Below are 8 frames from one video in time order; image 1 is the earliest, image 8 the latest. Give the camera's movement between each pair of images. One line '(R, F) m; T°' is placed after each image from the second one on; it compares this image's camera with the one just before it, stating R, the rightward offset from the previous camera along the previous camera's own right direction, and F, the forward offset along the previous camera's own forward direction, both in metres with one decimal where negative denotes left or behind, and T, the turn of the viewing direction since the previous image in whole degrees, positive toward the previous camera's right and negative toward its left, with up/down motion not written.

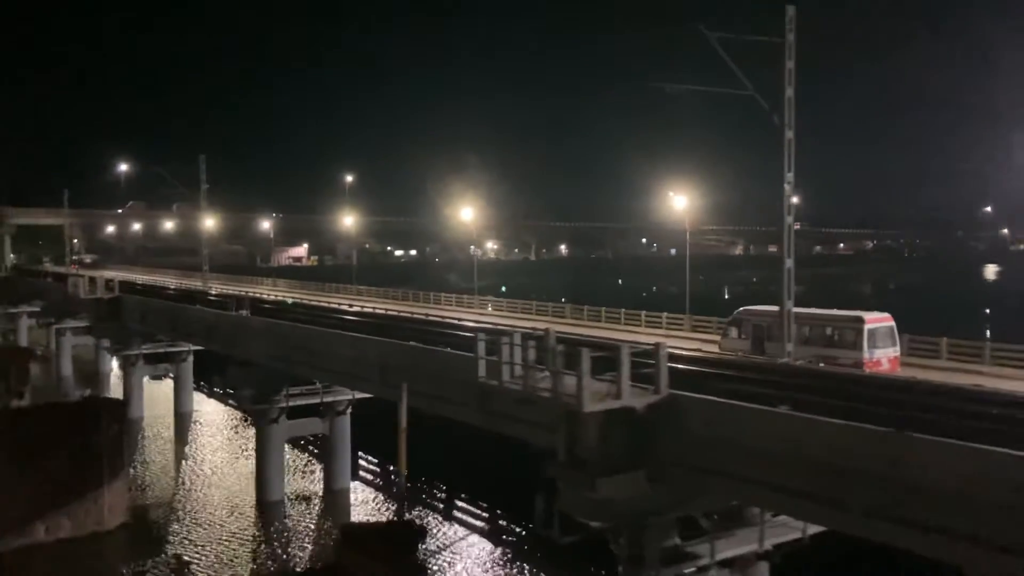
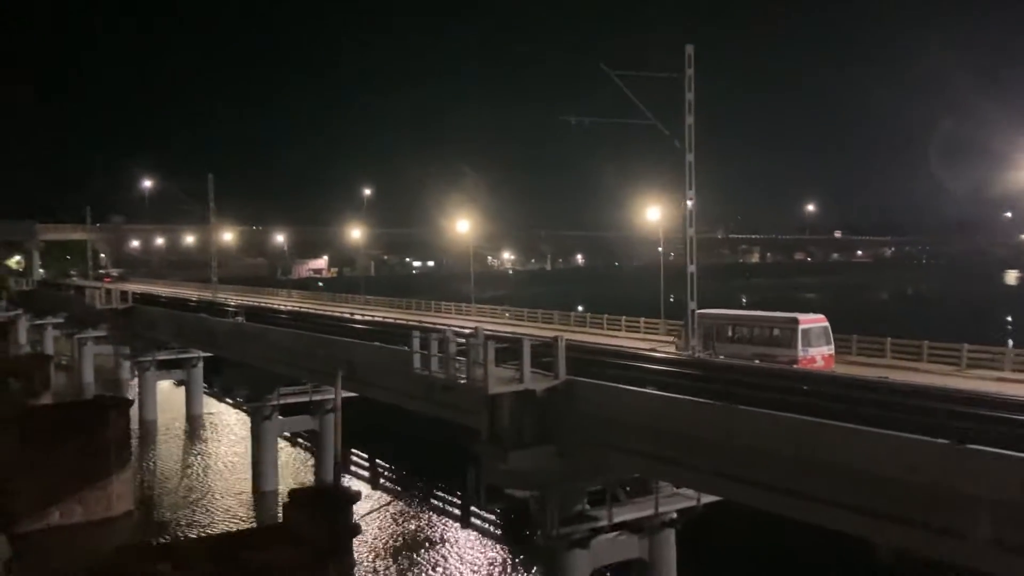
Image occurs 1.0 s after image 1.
(+1.5, -2.2) m; -2°
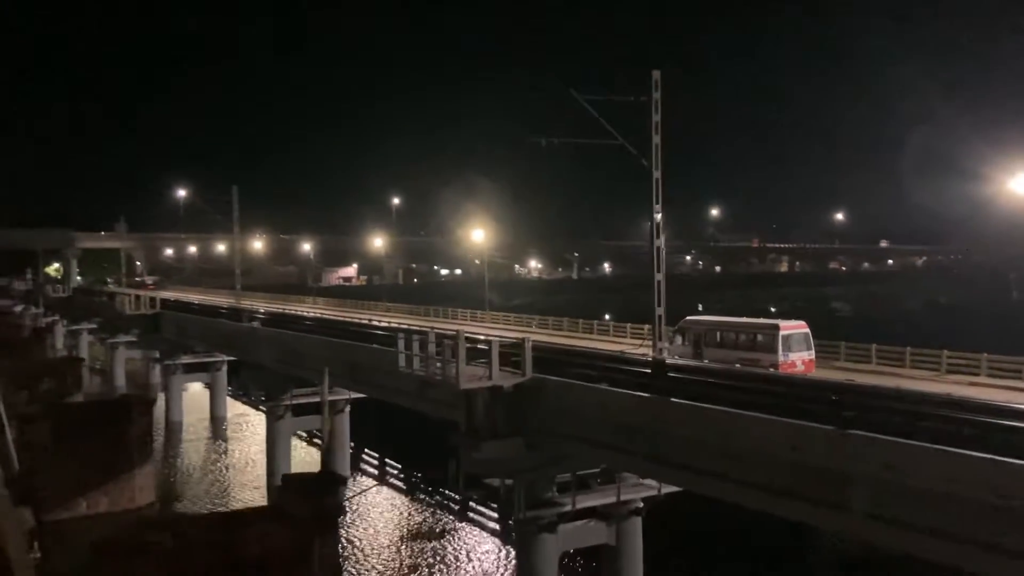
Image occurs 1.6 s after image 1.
(+1.0, -1.5) m; -2°
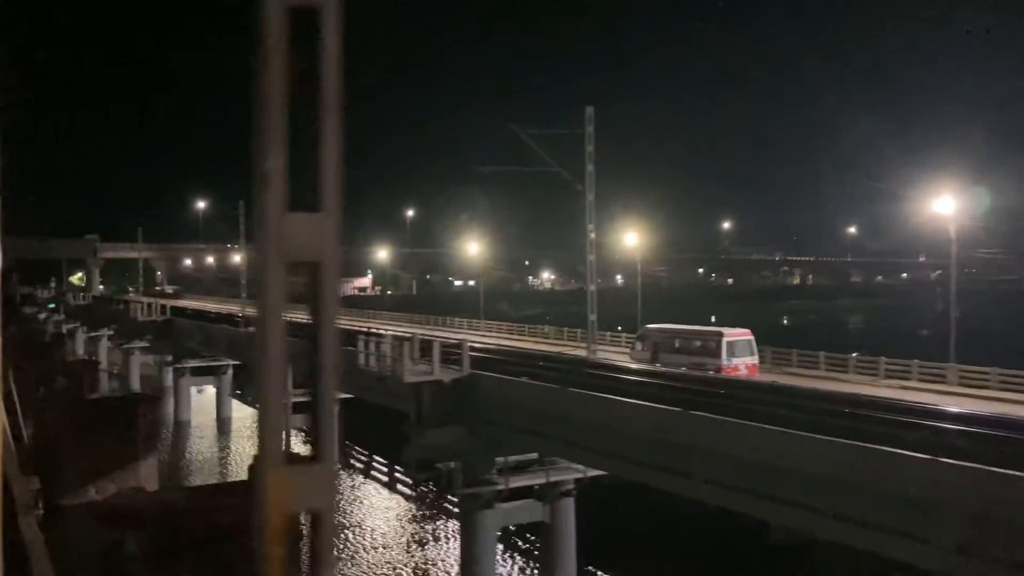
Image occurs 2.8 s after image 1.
(+1.5, -2.5) m; -1°
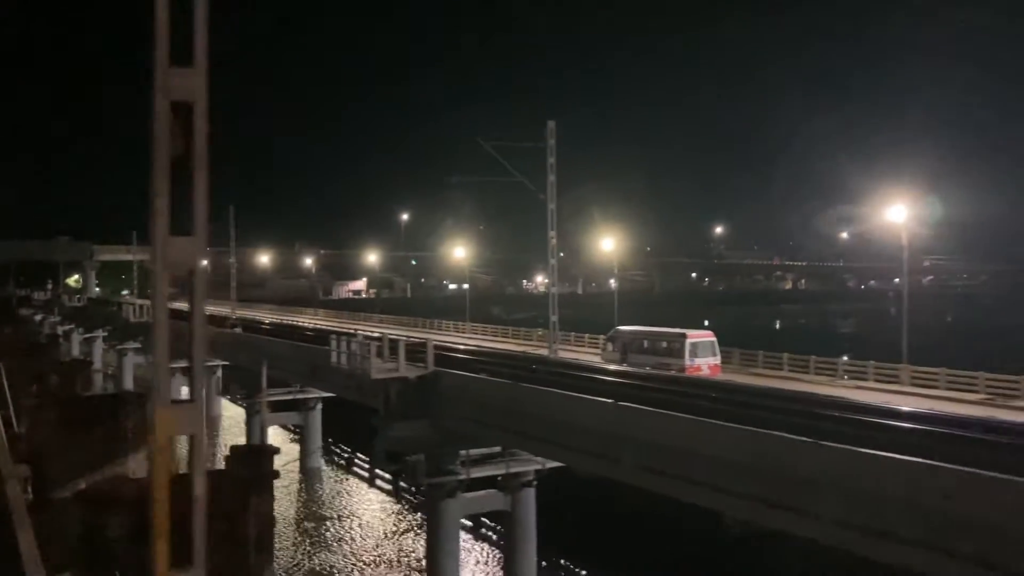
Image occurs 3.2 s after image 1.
(+0.7, -1.3) m; 0°
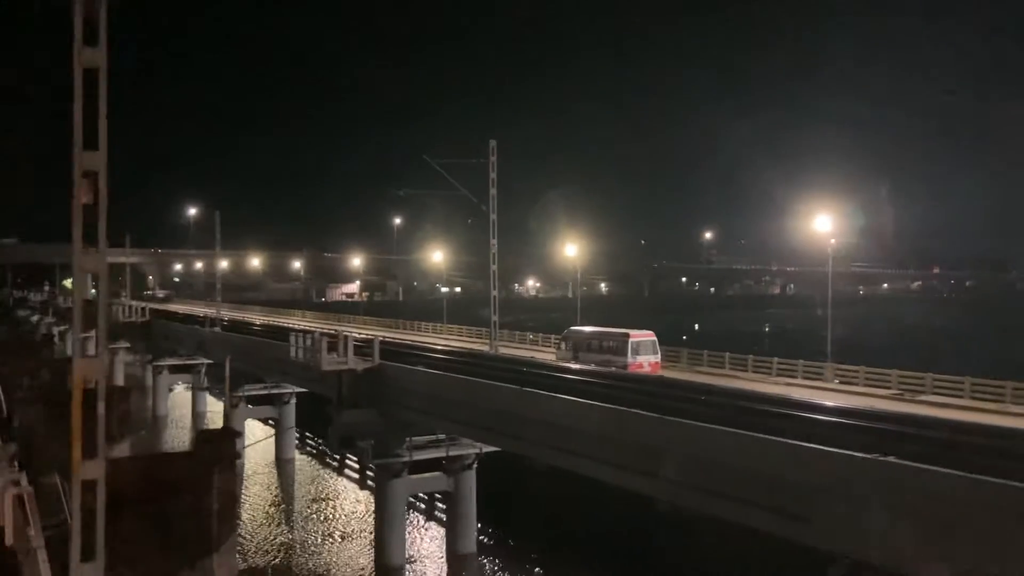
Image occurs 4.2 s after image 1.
(+1.4, -2.3) m; 0°
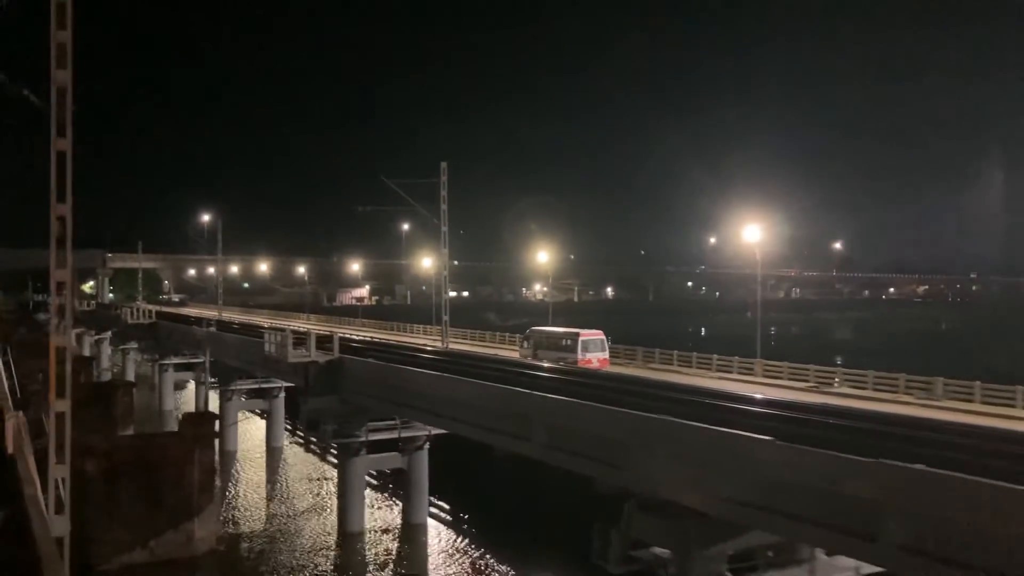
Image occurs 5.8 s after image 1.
(+2.0, -3.4) m; -1°
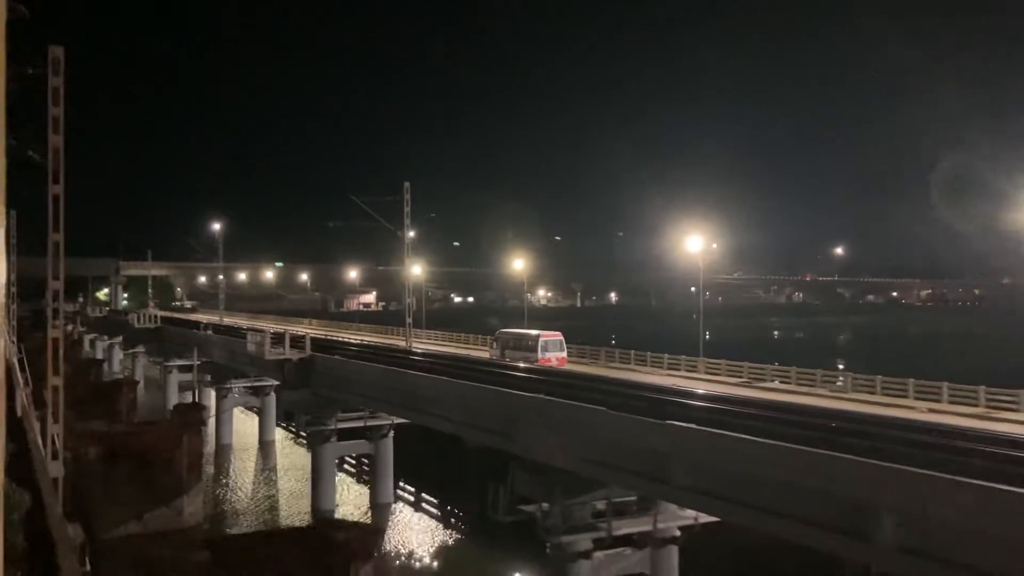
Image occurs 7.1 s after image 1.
(+1.9, -3.4) m; -1°
